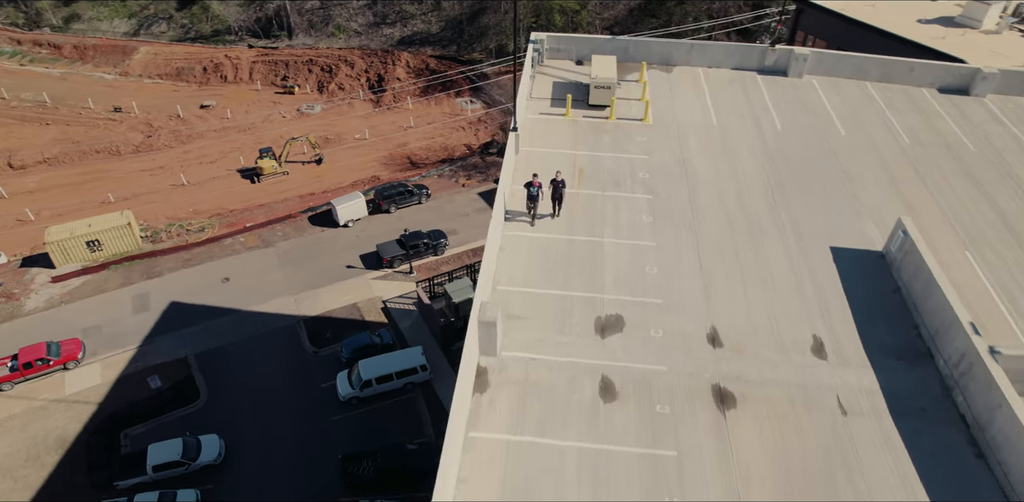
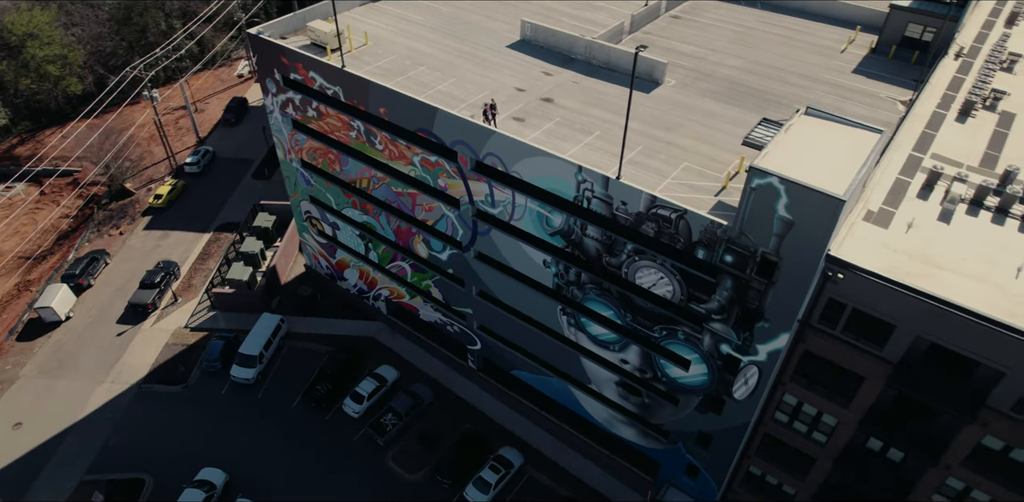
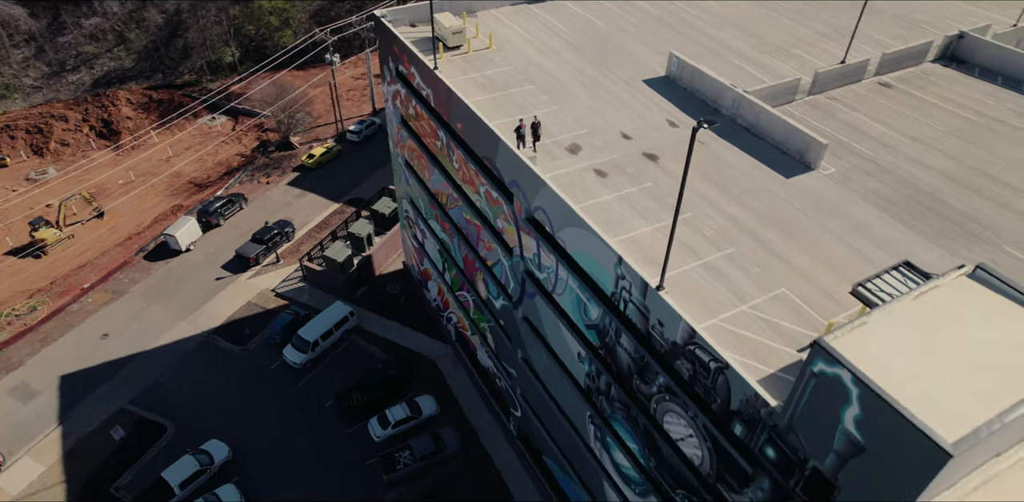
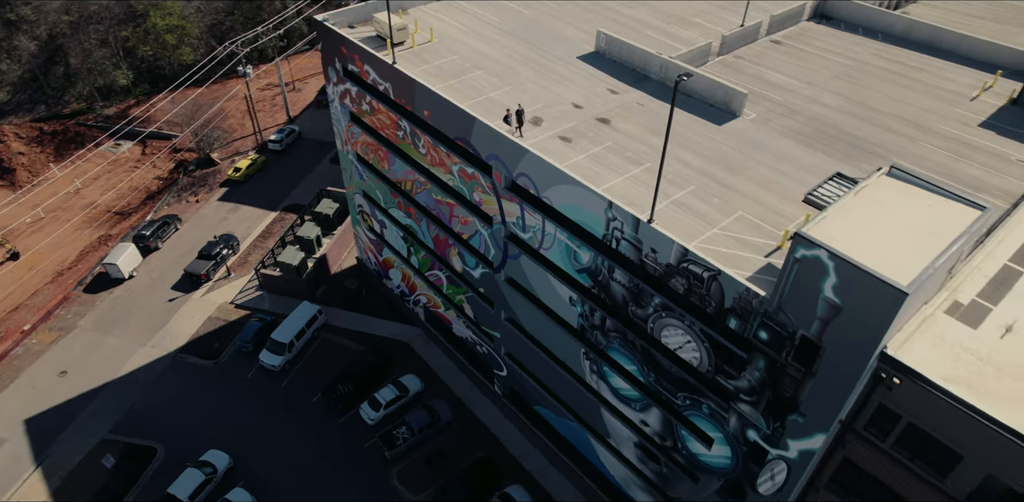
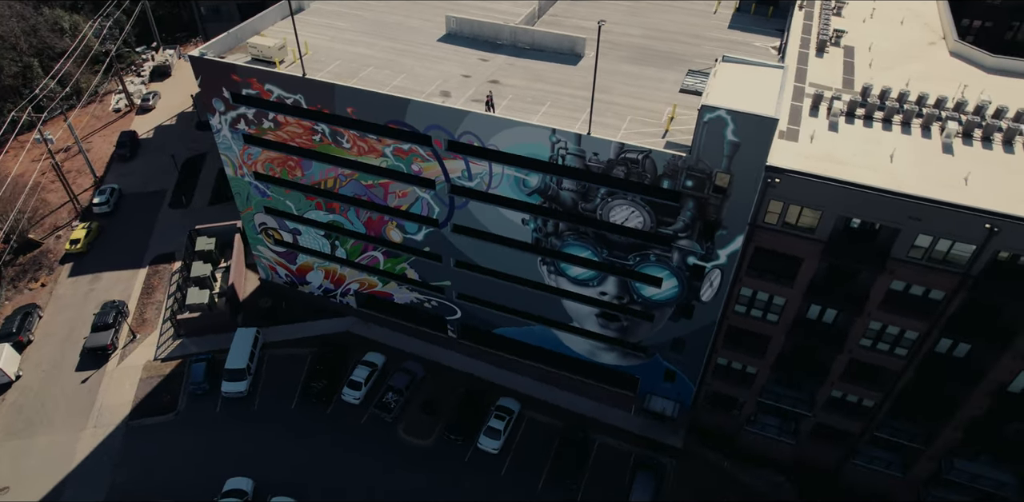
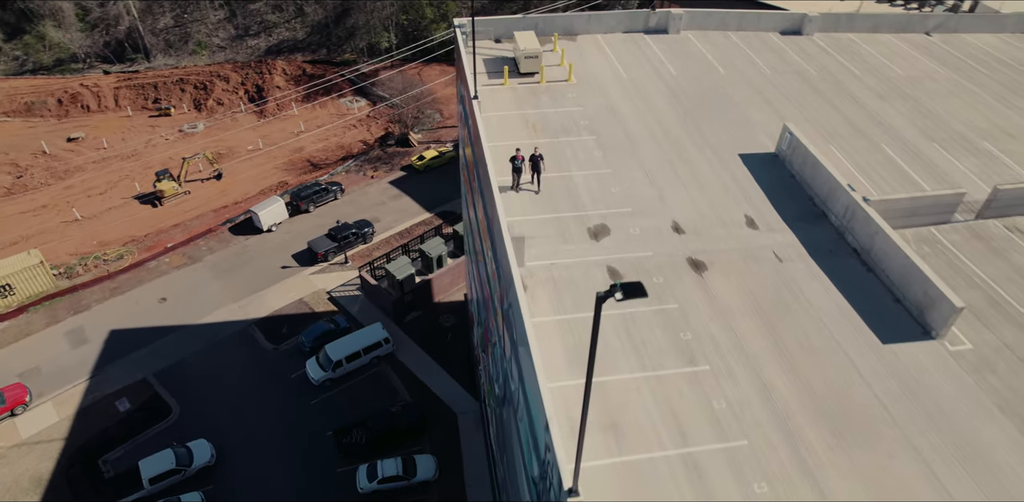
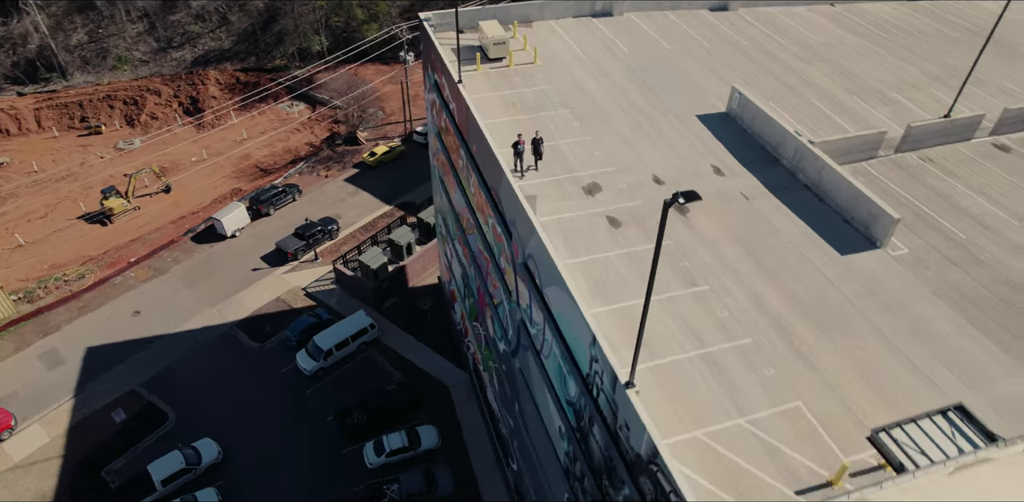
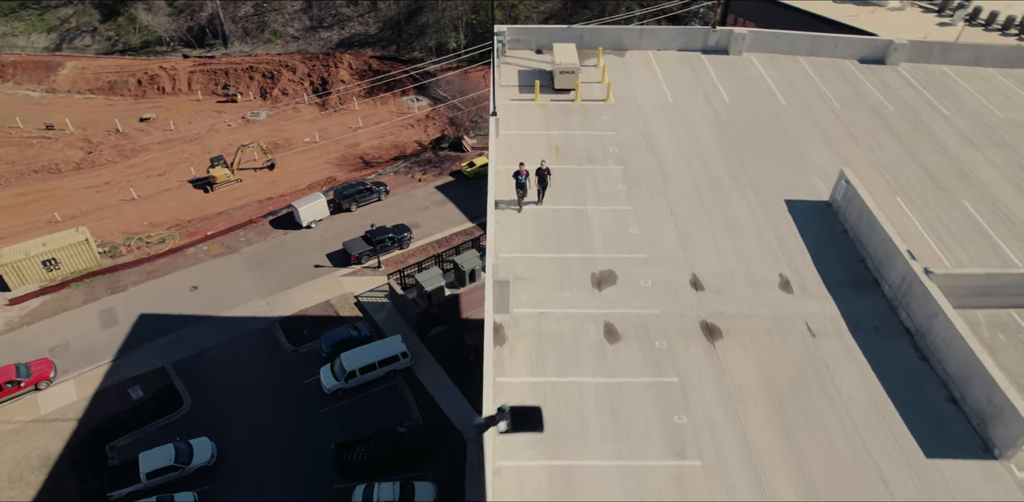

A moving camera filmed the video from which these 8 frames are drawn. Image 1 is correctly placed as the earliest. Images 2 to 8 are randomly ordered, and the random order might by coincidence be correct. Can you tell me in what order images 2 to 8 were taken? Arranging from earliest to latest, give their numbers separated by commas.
8, 6, 7, 3, 4, 2, 5
